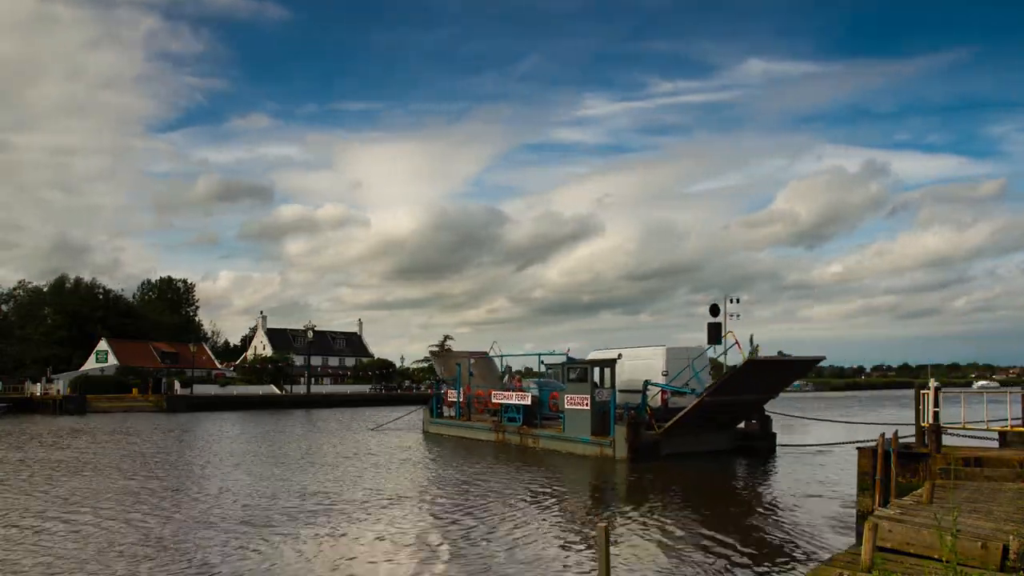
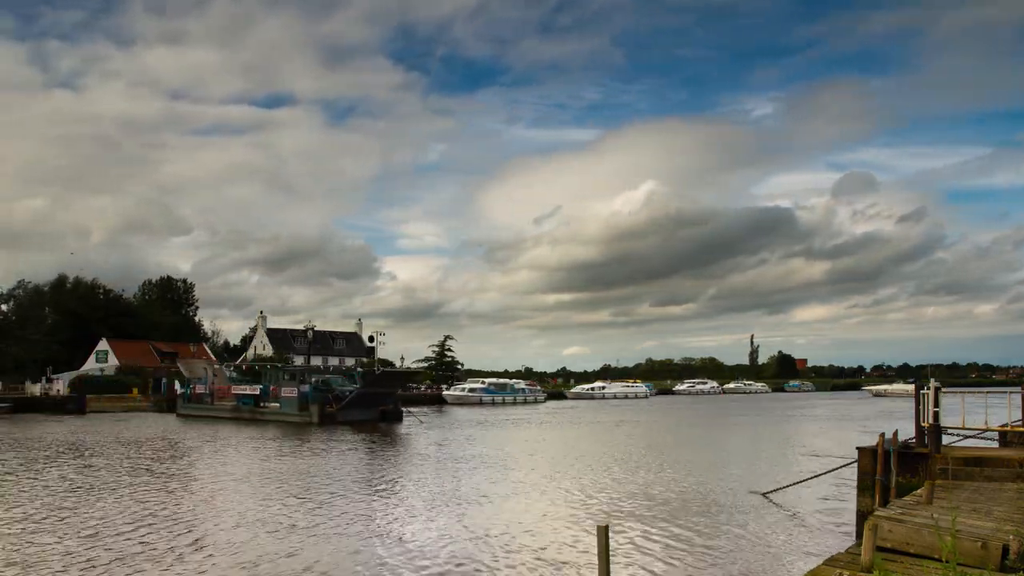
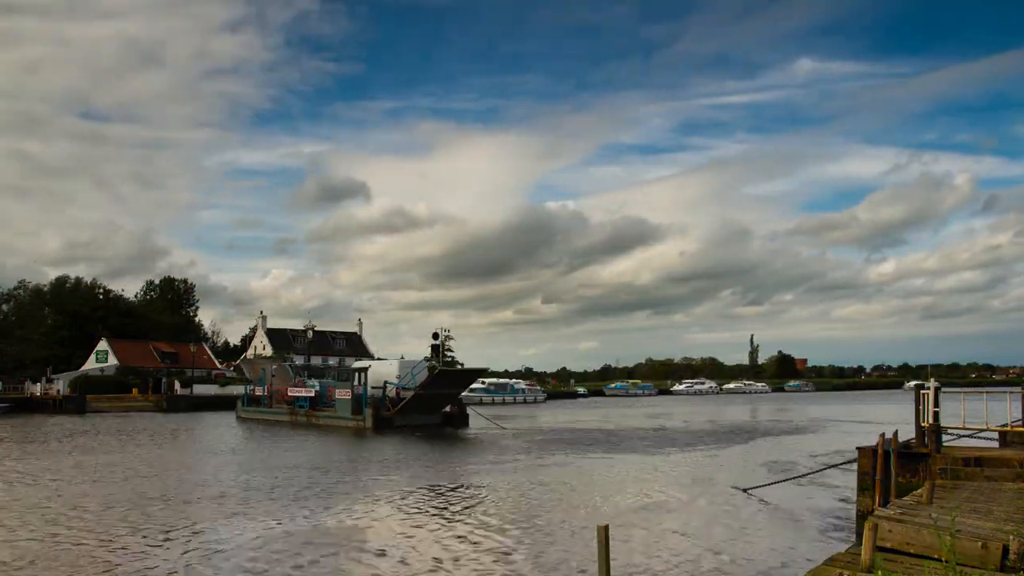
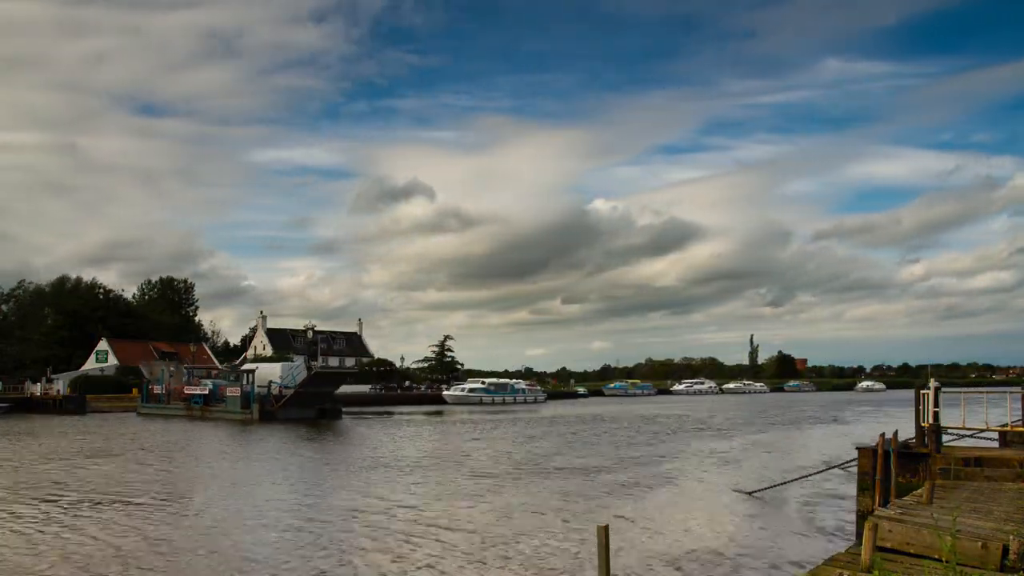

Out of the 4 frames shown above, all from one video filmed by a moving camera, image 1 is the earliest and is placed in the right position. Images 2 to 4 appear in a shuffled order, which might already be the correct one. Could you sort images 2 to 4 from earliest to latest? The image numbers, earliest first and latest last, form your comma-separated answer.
3, 4, 2
